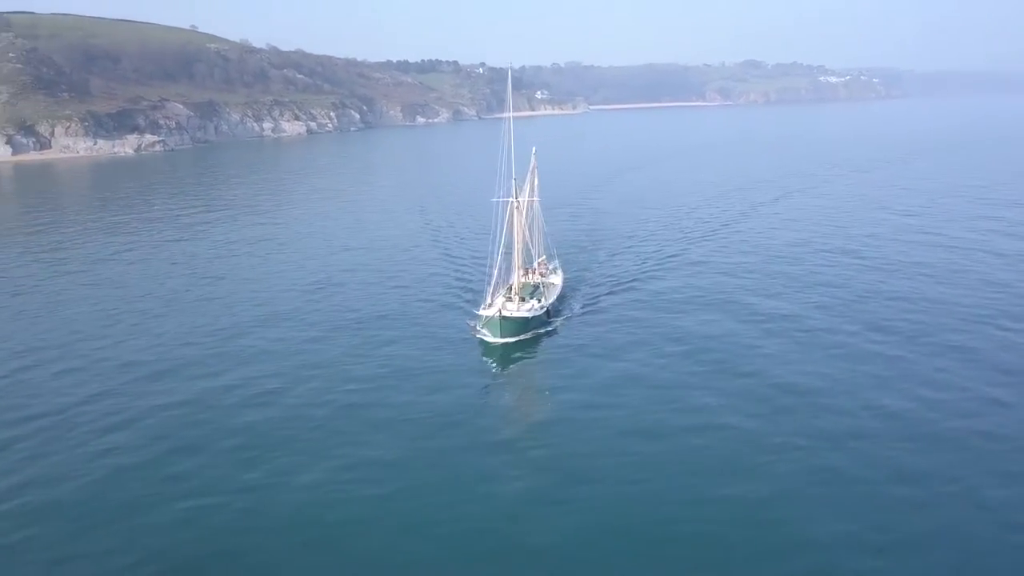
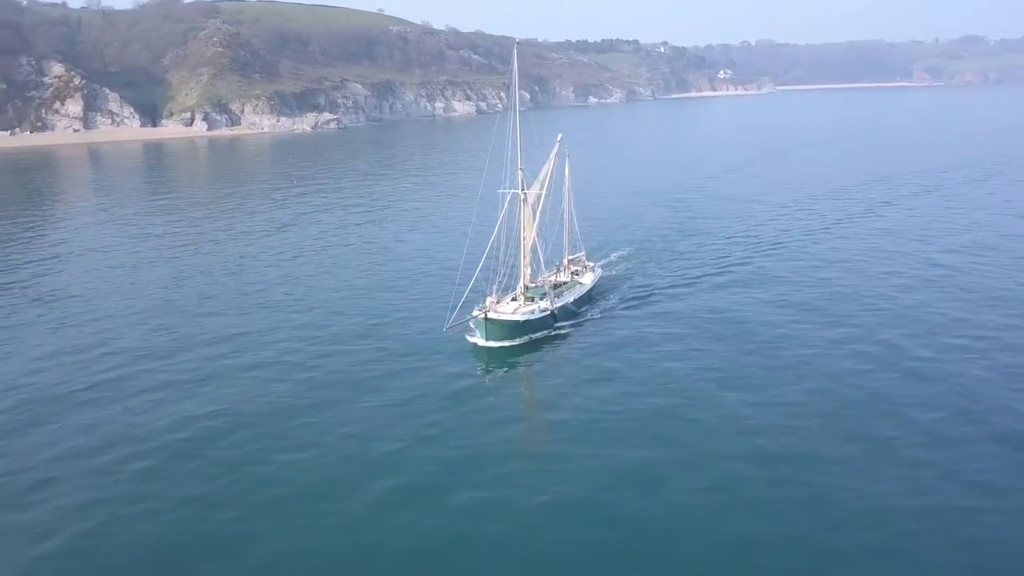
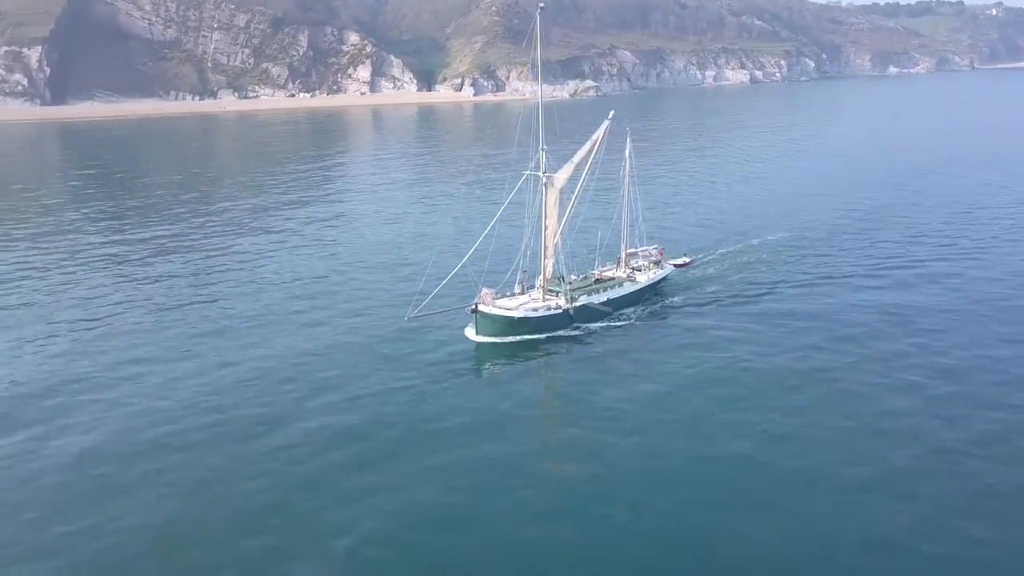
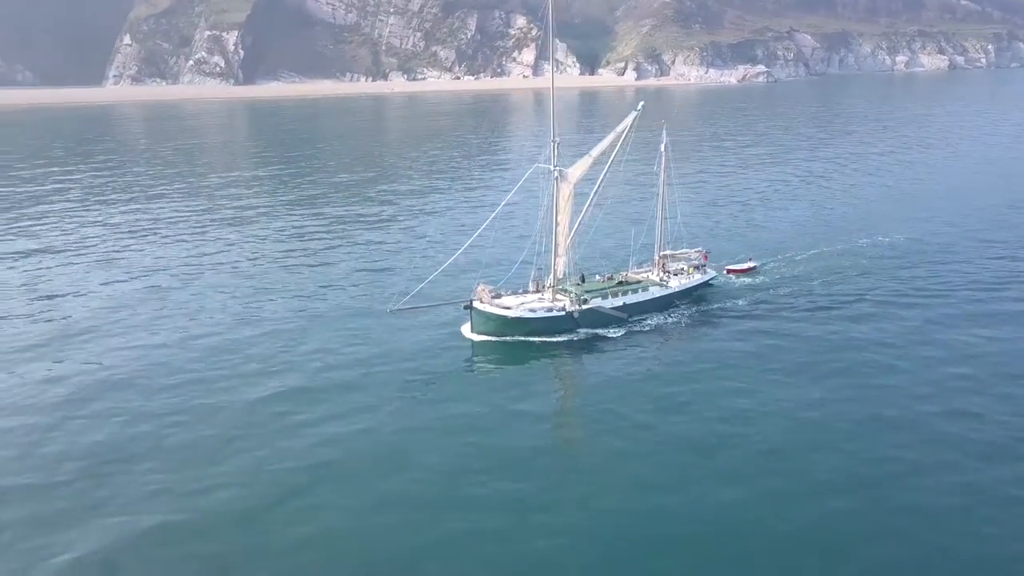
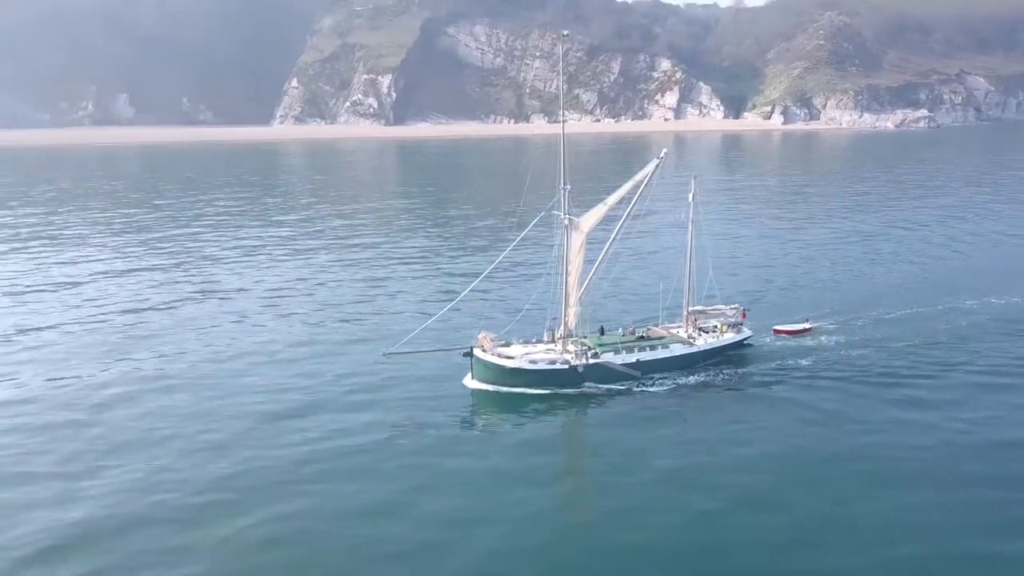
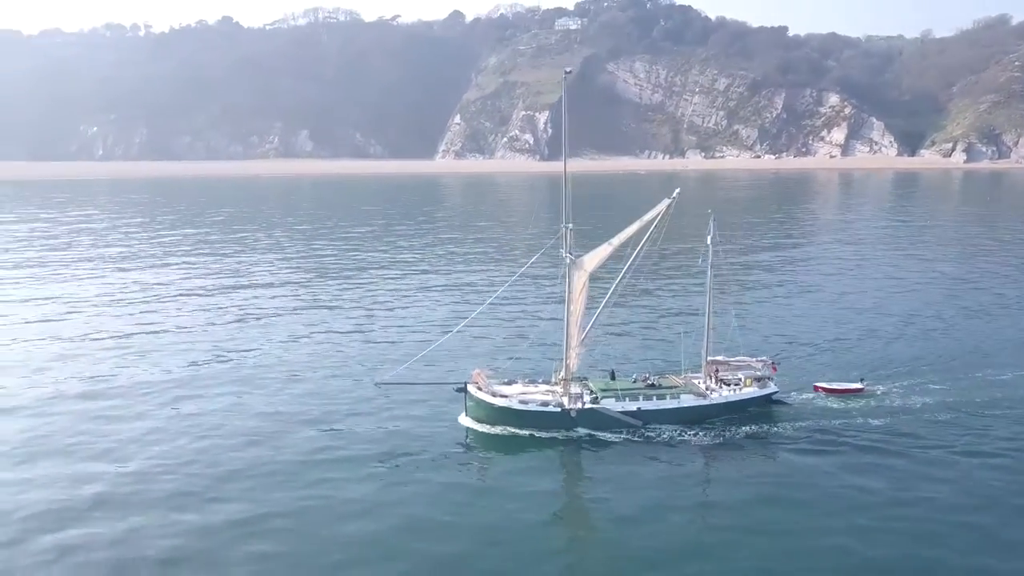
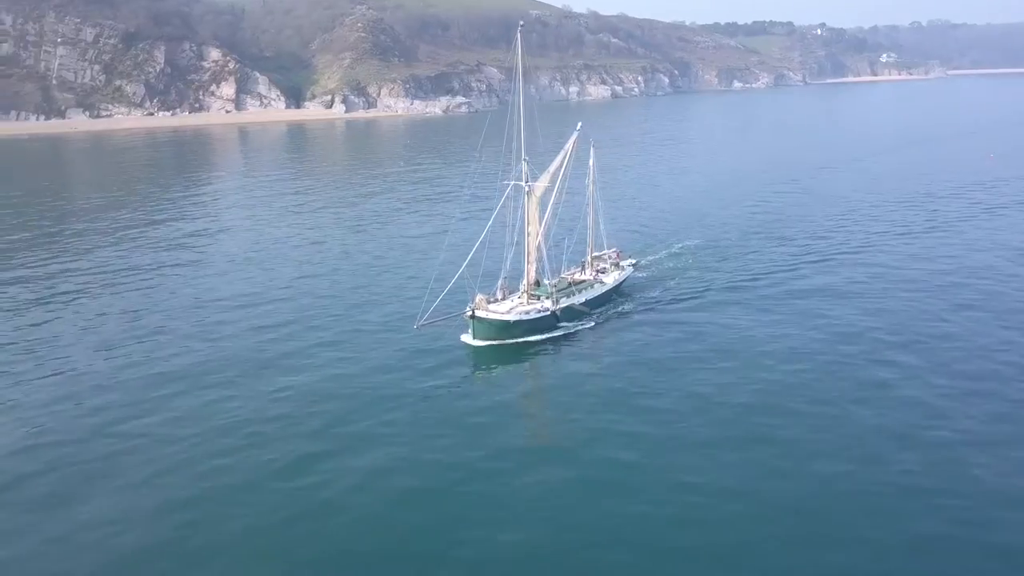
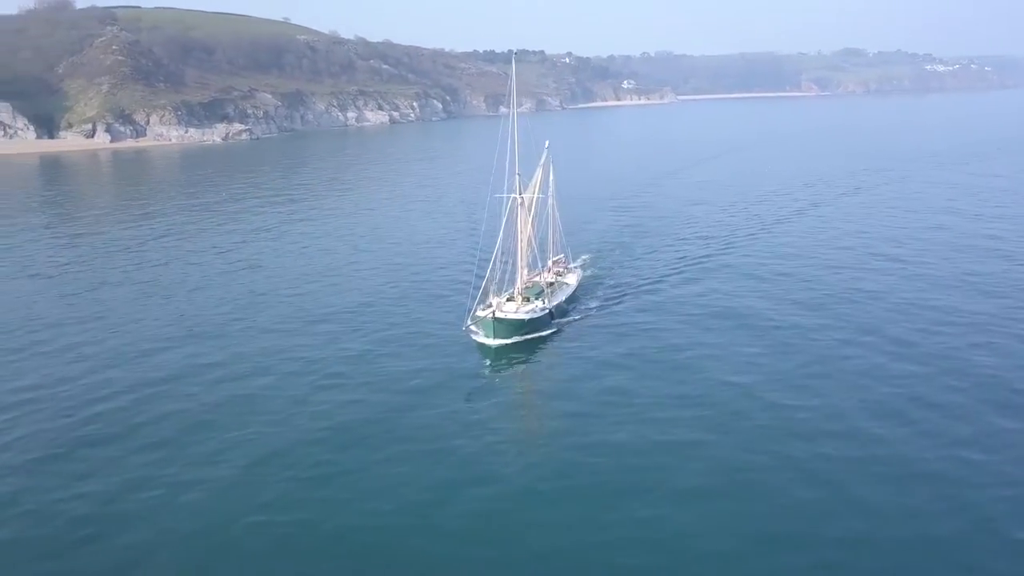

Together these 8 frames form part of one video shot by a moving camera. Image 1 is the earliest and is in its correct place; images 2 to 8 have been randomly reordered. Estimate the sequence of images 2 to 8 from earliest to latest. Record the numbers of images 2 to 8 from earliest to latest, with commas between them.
8, 2, 7, 3, 4, 5, 6
